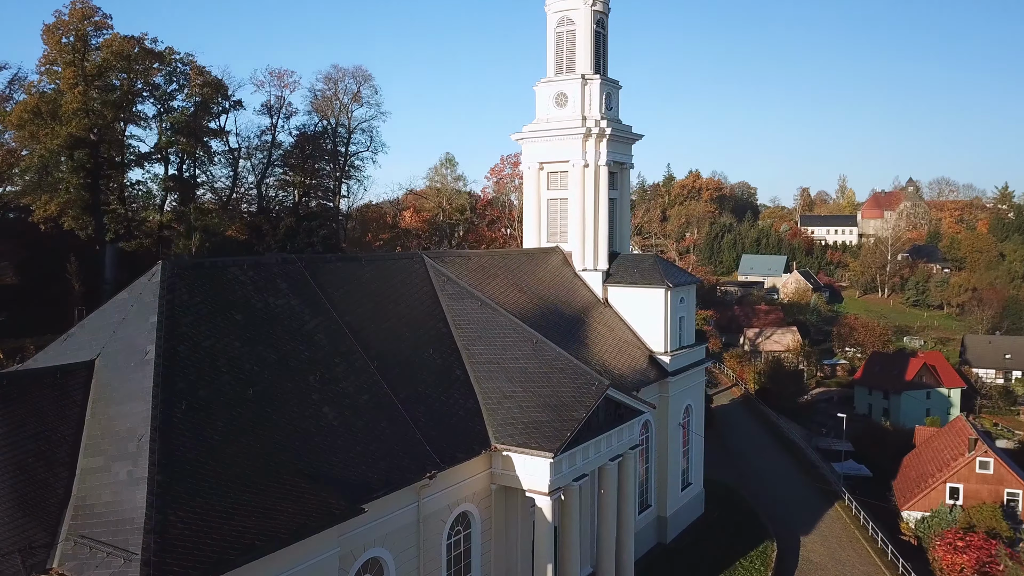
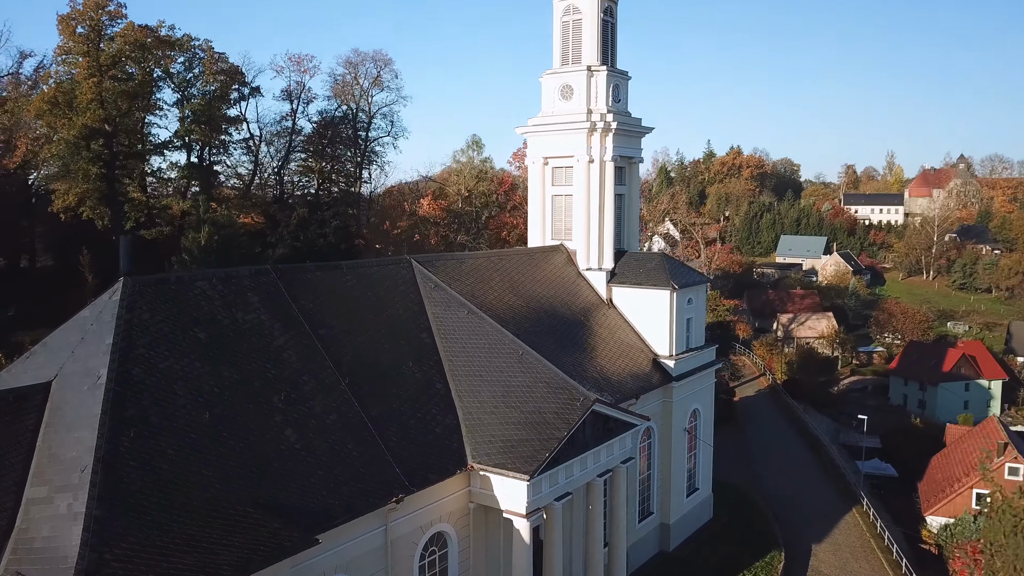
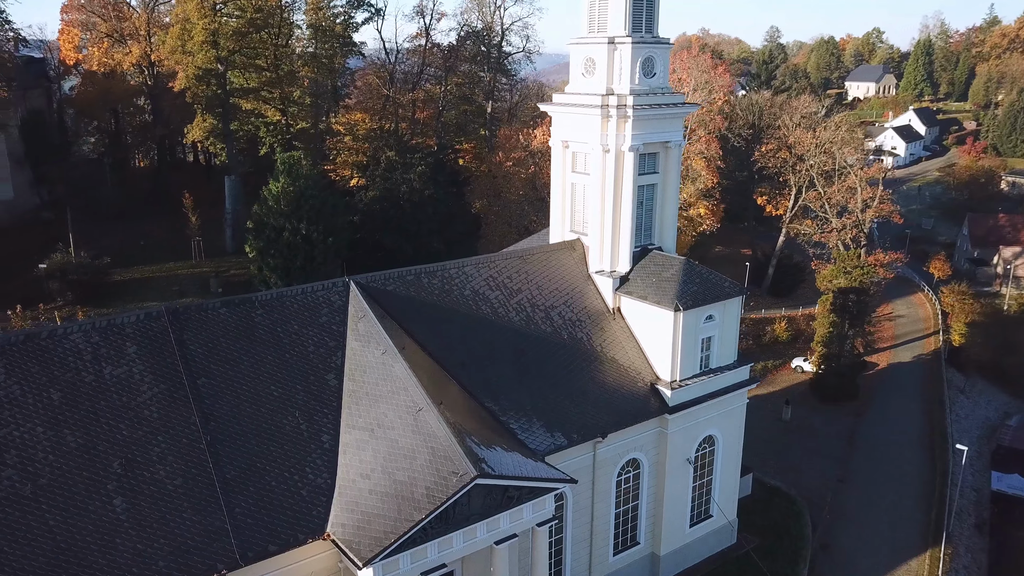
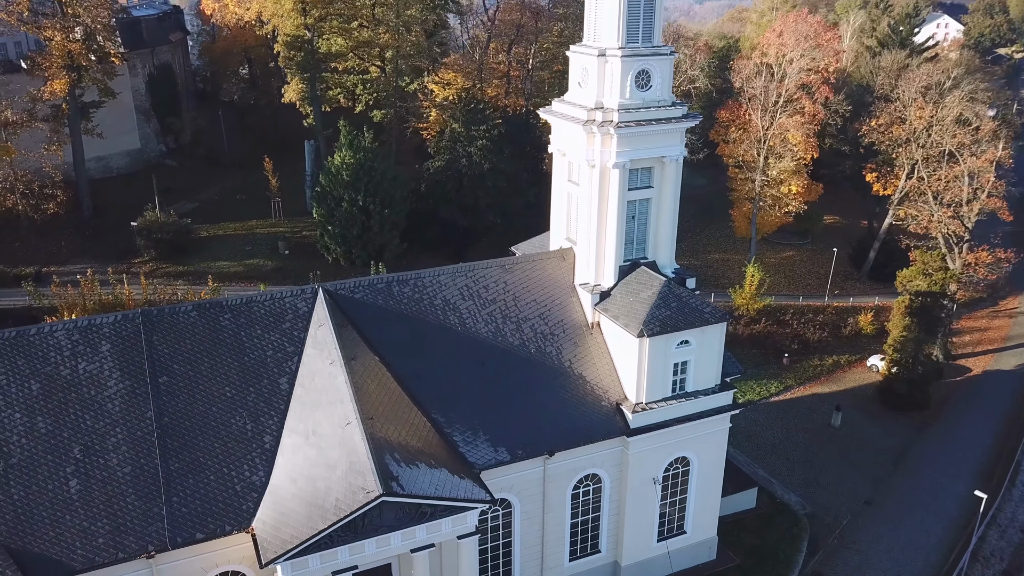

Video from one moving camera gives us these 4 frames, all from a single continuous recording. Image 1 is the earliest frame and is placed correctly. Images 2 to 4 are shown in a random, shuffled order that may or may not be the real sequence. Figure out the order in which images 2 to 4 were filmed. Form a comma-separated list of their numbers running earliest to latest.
2, 3, 4
